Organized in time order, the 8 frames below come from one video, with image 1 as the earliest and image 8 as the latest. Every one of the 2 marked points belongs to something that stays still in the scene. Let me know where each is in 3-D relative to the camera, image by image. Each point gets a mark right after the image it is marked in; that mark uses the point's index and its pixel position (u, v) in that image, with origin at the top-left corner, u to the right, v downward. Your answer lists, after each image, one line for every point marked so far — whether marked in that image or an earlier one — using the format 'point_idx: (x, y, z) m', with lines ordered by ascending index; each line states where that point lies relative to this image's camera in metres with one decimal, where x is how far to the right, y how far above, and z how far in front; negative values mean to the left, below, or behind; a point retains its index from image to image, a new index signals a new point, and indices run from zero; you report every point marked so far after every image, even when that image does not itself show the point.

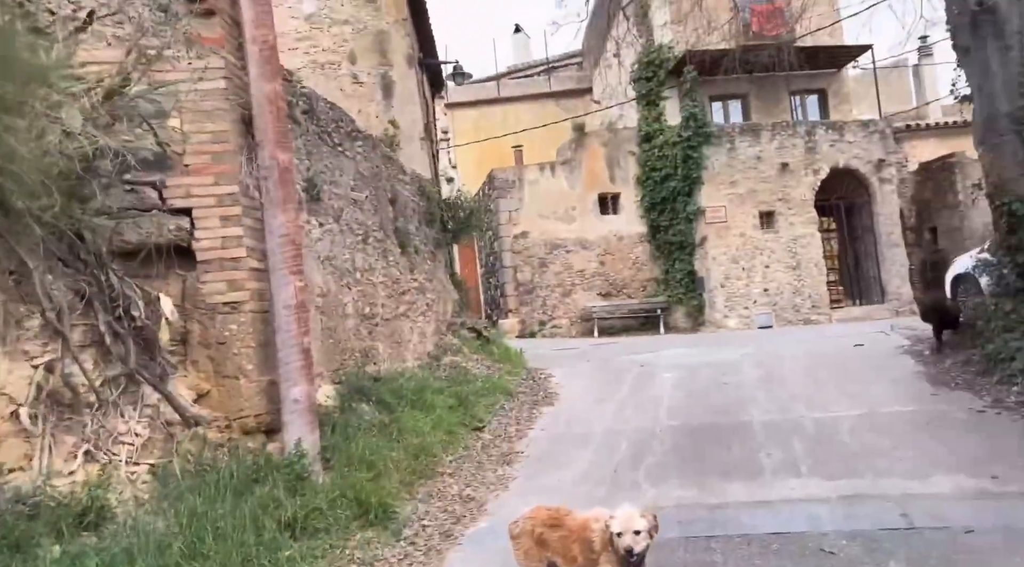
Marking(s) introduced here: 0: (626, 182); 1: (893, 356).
0: (+2.7, +2.4, +18.6) m
1: (+4.1, -0.8, +8.7) m
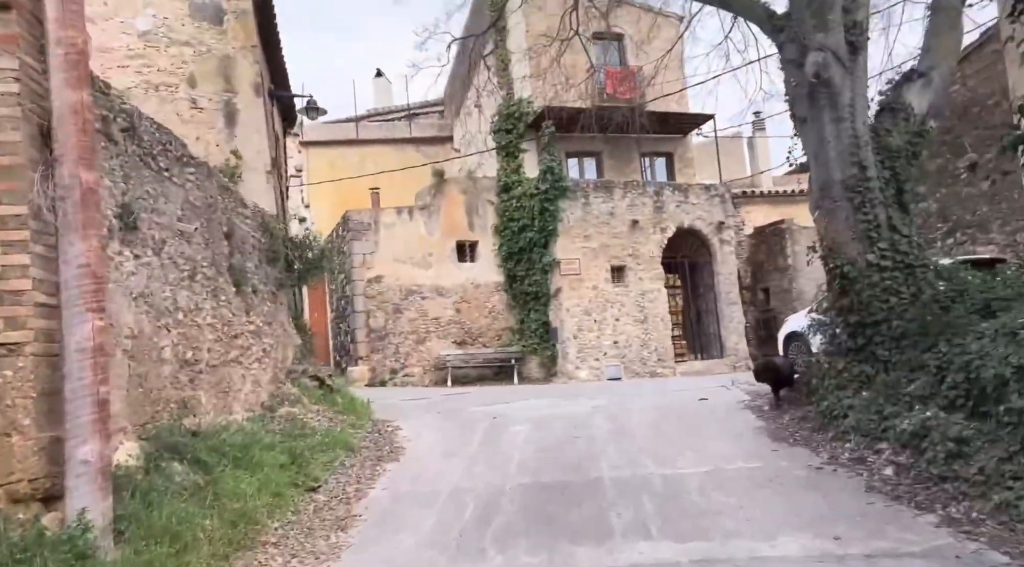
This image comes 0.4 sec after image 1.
0: (-0.6, +1.2, +18.5) m
1: (+2.4, -1.4, +8.8) m
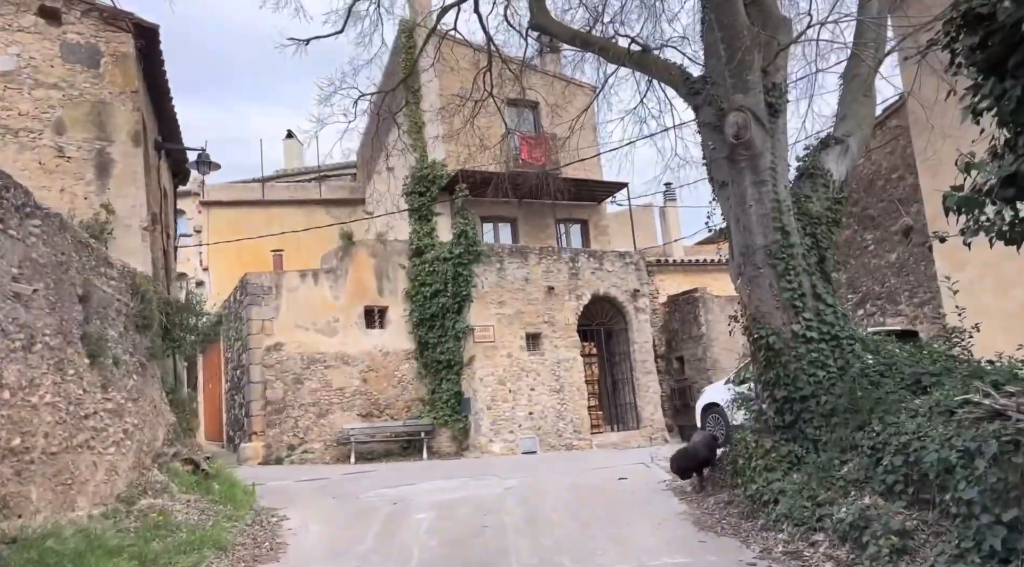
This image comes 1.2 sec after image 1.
0: (-2.6, -0.3, +17.7) m
1: (+1.5, -2.1, +8.2) m
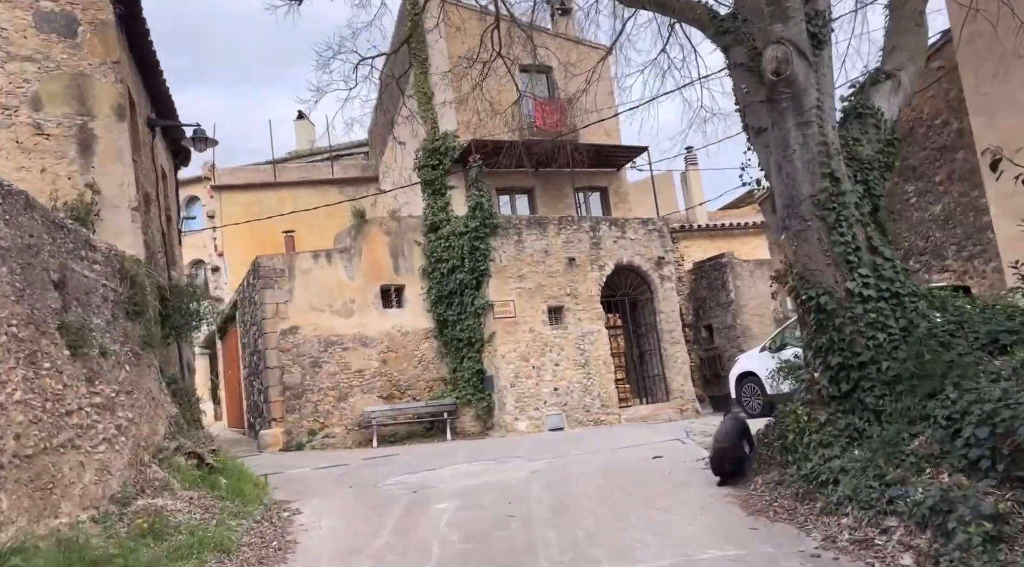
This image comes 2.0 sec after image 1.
0: (-2.1, +0.2, +17.1) m
1: (+1.7, -1.8, +7.5) m
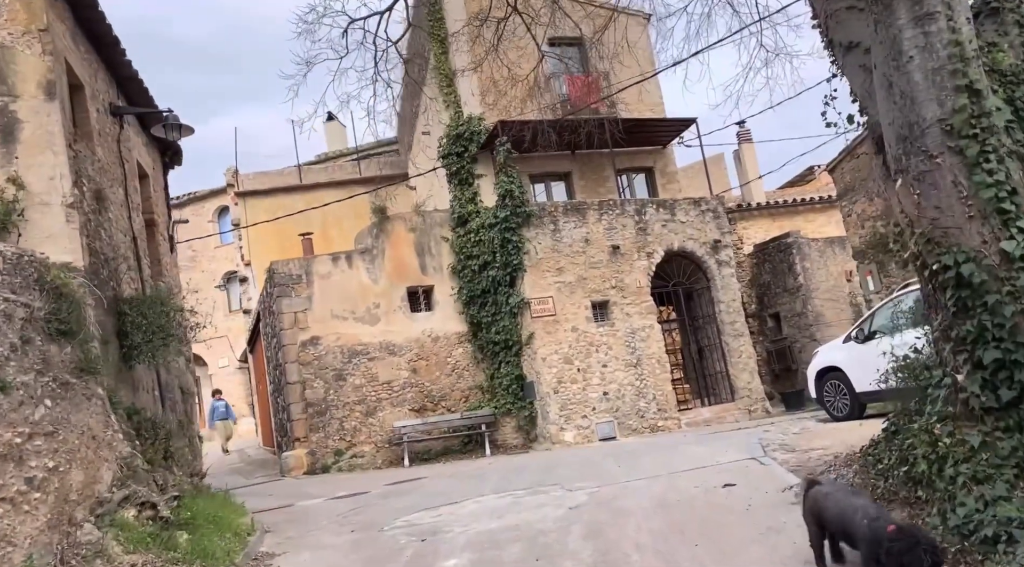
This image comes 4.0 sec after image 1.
0: (-1.4, +0.2, +15.5) m
1: (+1.9, -1.6, +5.7) m
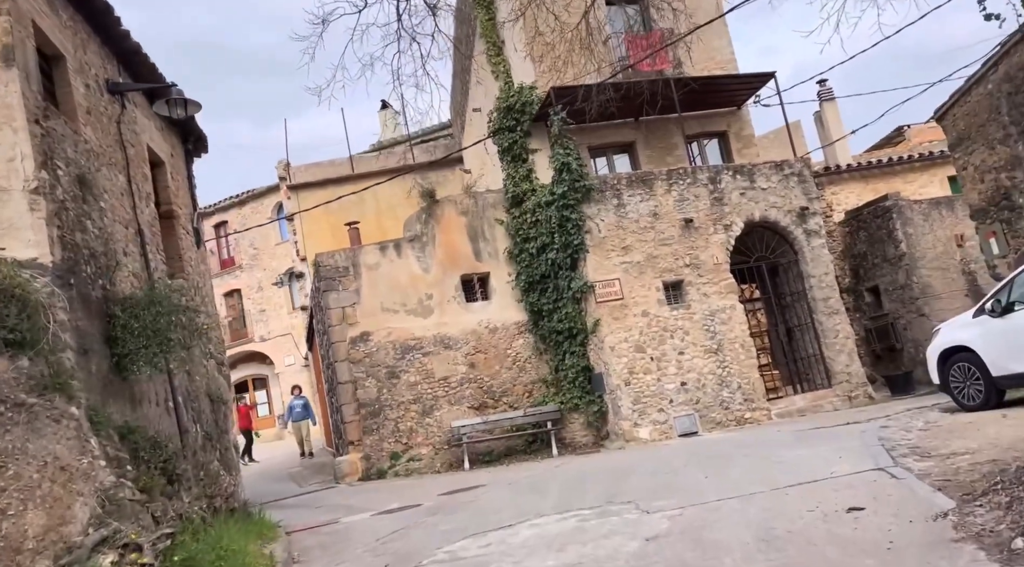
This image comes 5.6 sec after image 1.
0: (-0.4, +0.5, +14.1) m
1: (+2.2, -1.4, +4.2) m
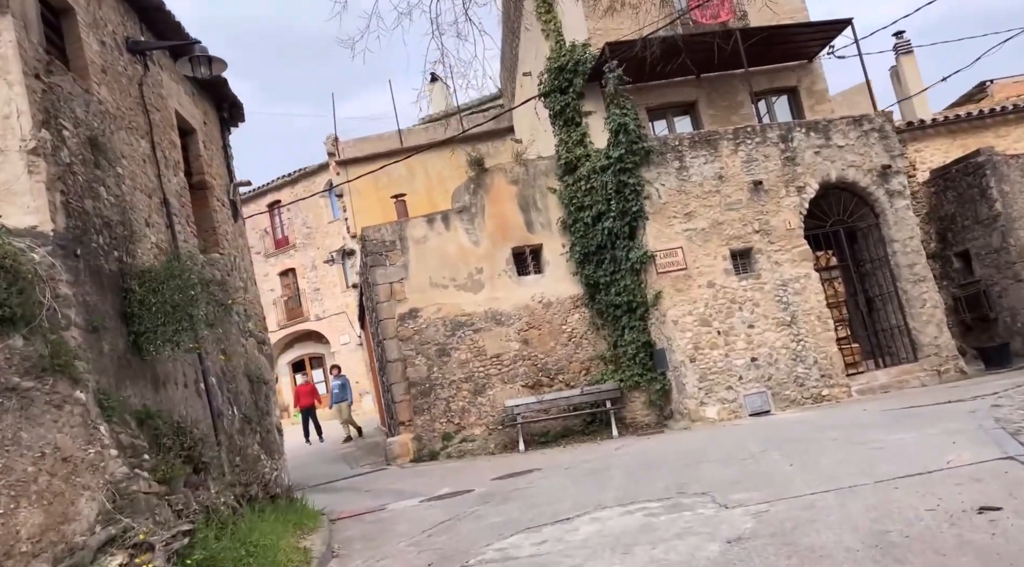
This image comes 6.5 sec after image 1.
0: (+0.5, +0.9, +13.3) m
1: (+2.5, -1.1, +3.2) m
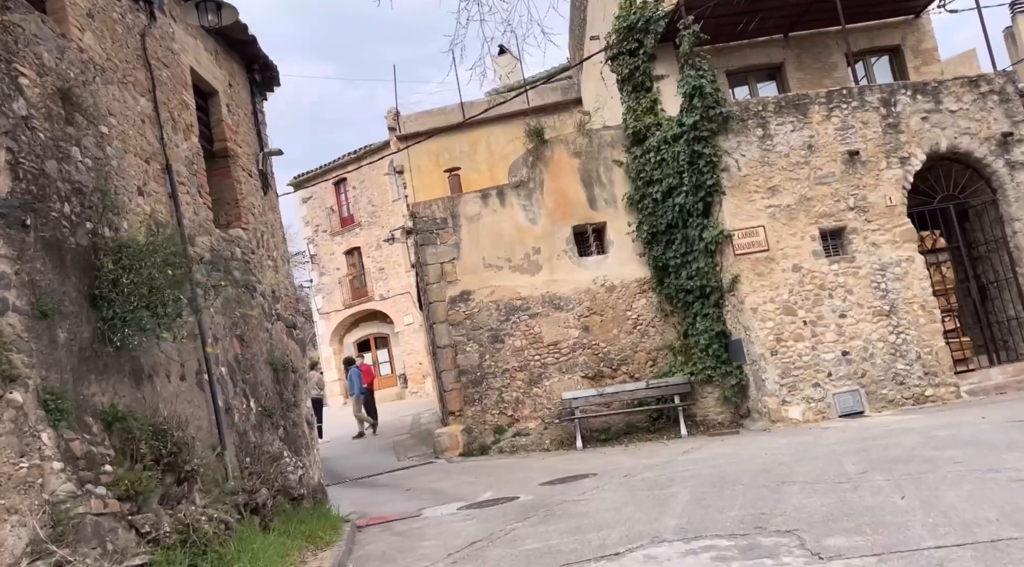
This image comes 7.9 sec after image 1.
0: (+1.4, +1.2, +12.1) m
1: (+2.4, -1.1, +1.9) m
